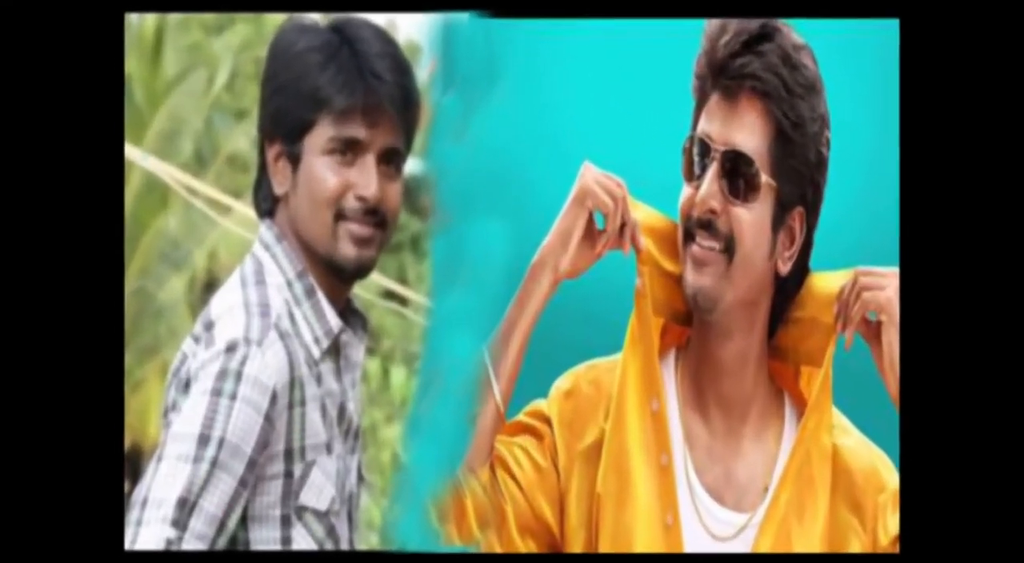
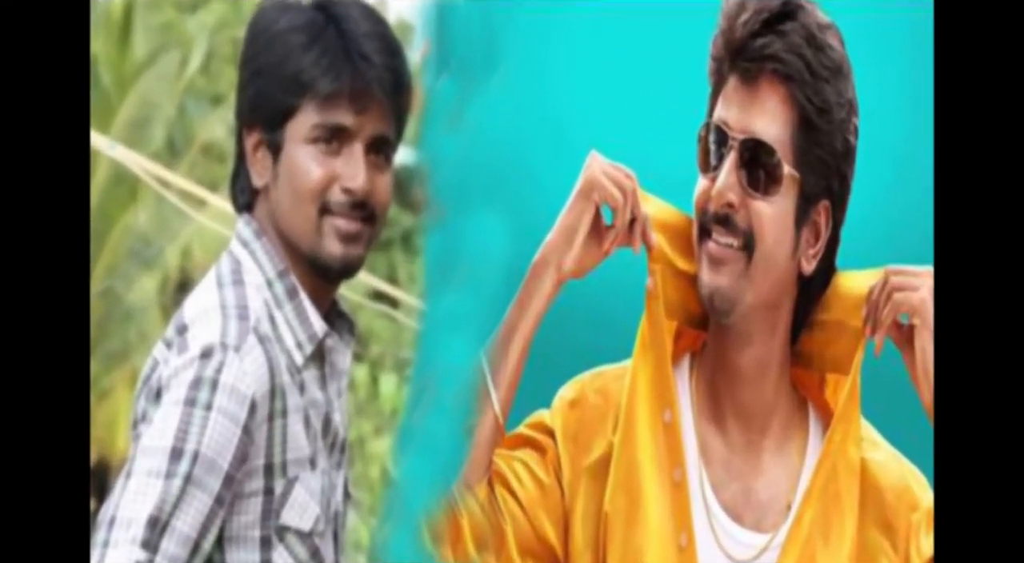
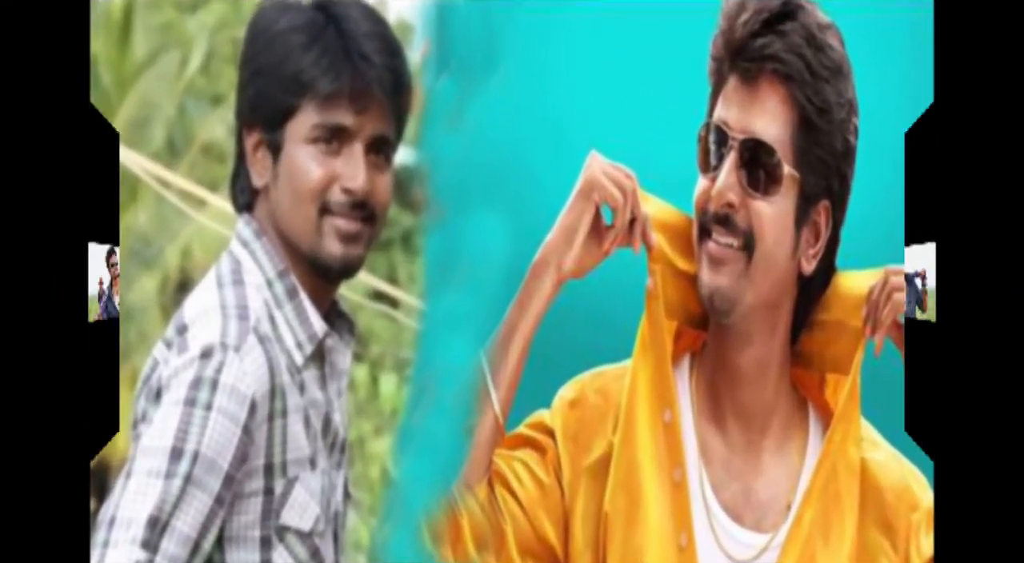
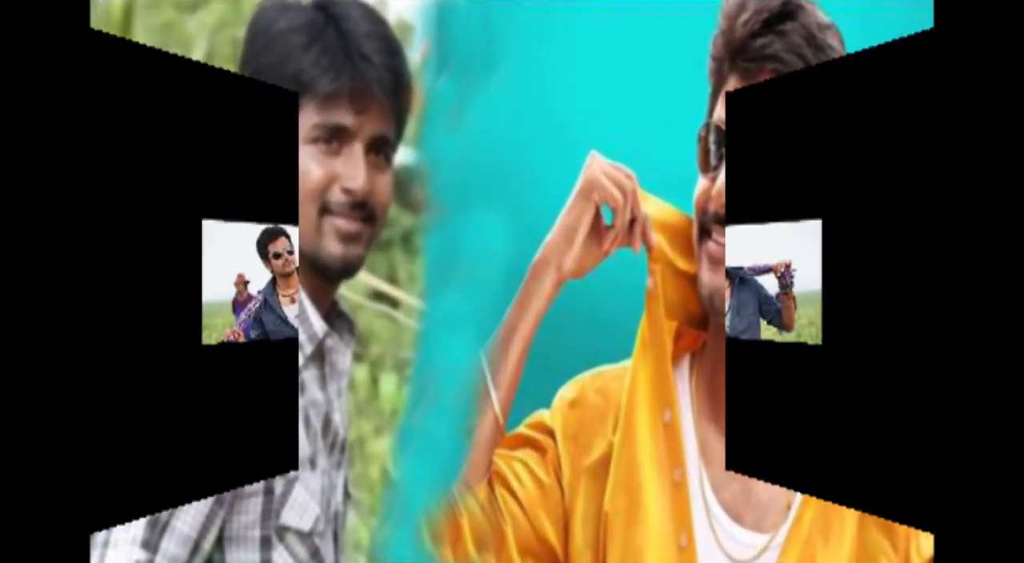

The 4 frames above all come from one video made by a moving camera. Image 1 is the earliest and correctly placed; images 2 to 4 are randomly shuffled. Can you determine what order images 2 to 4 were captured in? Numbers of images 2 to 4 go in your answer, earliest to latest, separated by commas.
2, 3, 4
